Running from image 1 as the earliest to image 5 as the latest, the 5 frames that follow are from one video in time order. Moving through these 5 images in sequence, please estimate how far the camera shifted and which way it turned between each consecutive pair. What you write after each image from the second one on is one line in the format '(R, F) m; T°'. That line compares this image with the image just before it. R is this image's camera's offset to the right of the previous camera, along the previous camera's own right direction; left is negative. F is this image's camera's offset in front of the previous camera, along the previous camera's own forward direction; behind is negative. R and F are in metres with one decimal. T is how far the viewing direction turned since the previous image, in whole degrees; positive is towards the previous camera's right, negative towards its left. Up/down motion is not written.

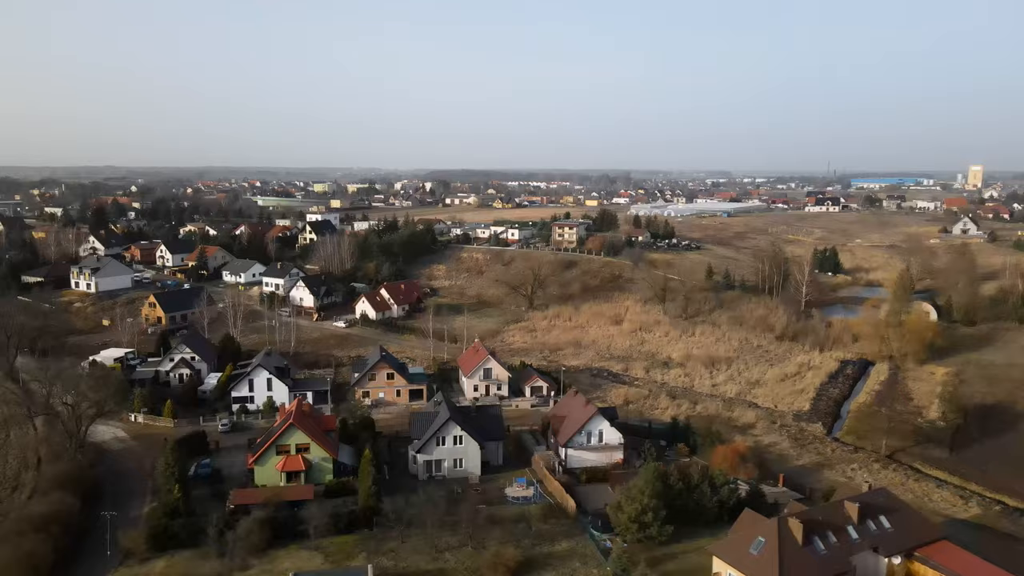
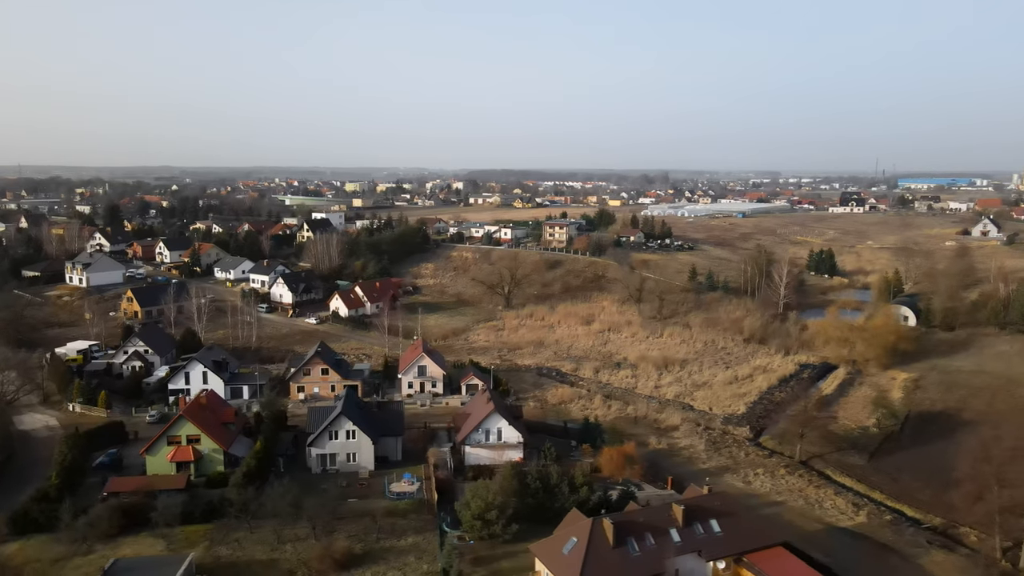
(+2.3, 0.0) m; -3°
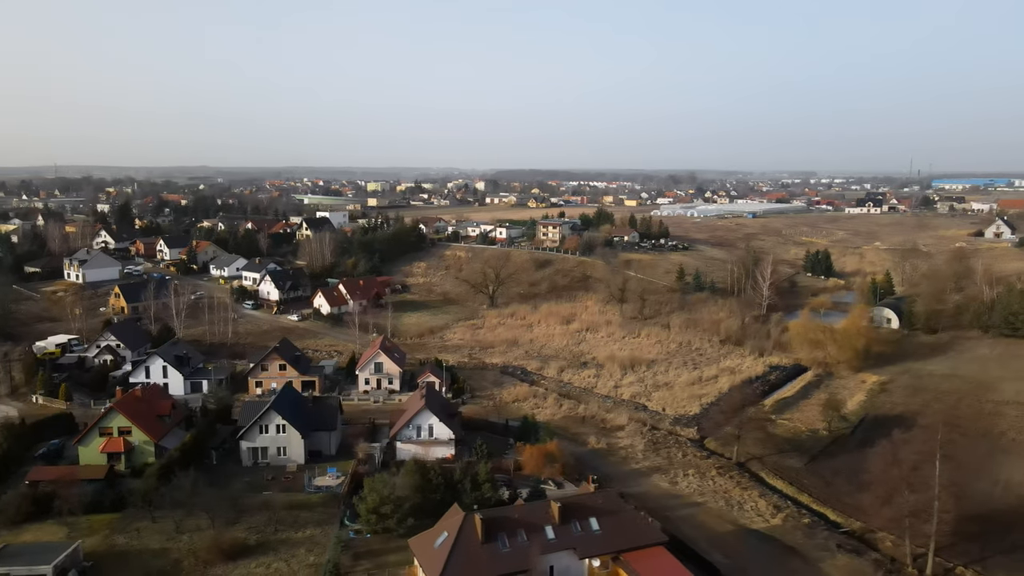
(+1.6, 0.0) m; -2°
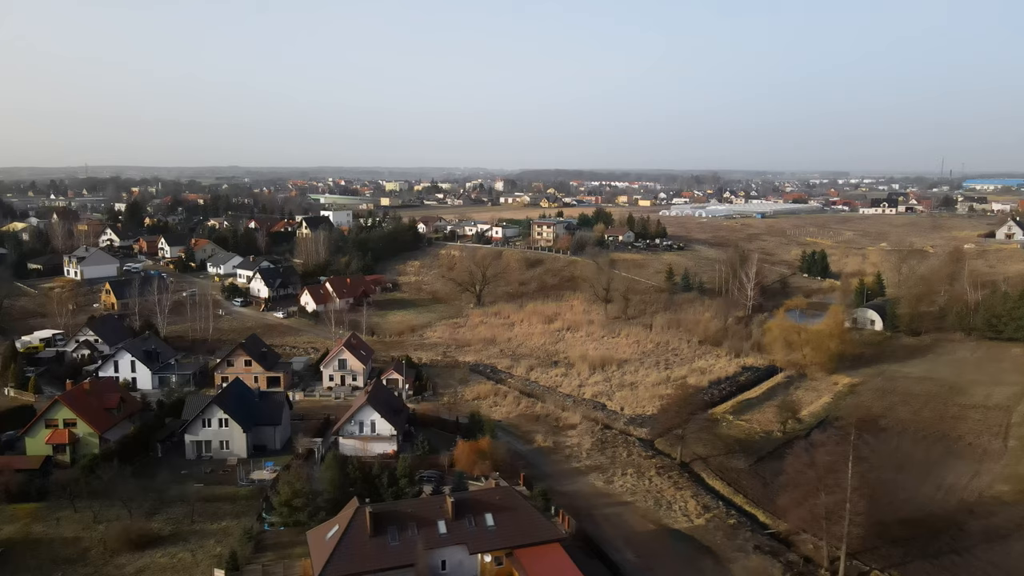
(+1.4, 0.0) m; -2°
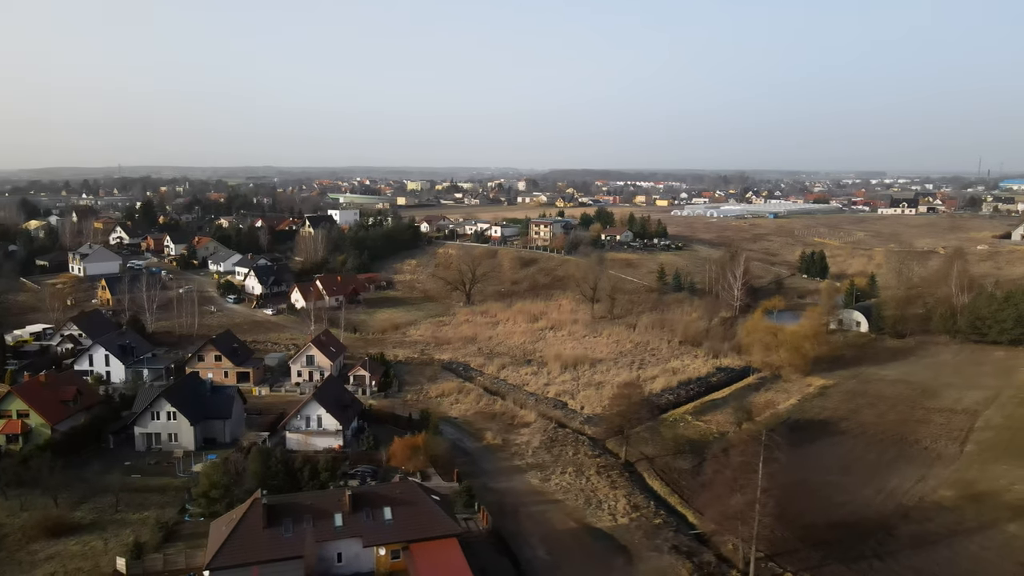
(+1.4, 0.0) m; -2°
